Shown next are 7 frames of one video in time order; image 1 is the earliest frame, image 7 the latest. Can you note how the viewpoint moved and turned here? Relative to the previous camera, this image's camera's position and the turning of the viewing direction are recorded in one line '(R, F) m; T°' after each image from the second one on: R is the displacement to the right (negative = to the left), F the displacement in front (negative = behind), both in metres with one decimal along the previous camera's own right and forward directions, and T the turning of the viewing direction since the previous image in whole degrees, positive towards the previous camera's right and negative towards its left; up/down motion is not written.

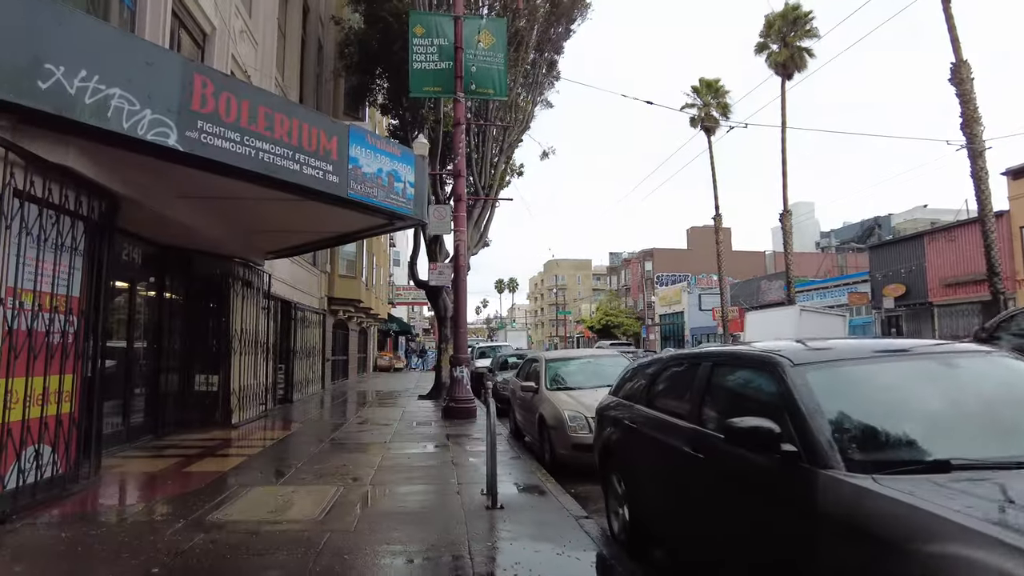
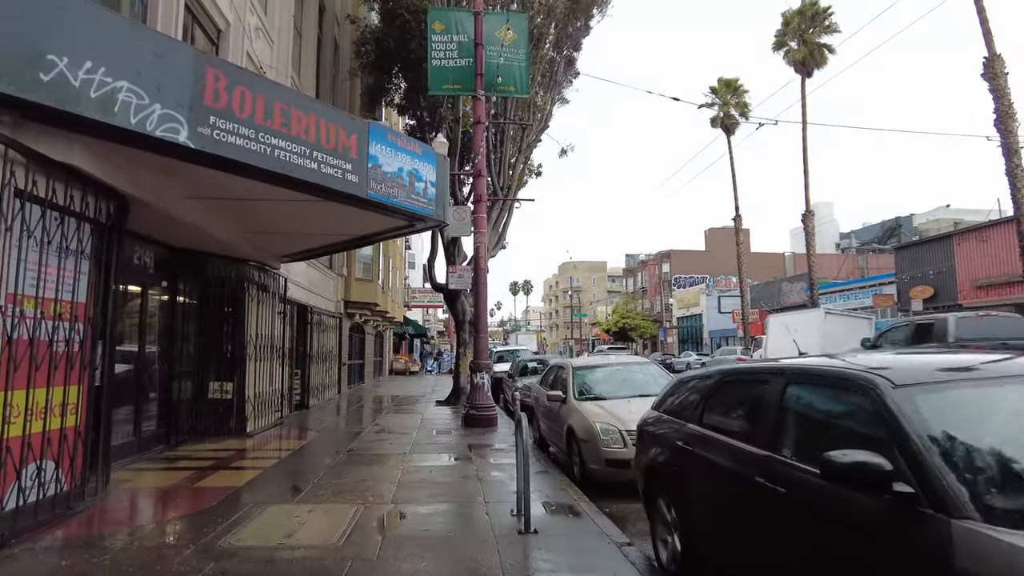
(-0.2, +0.4) m; -1°
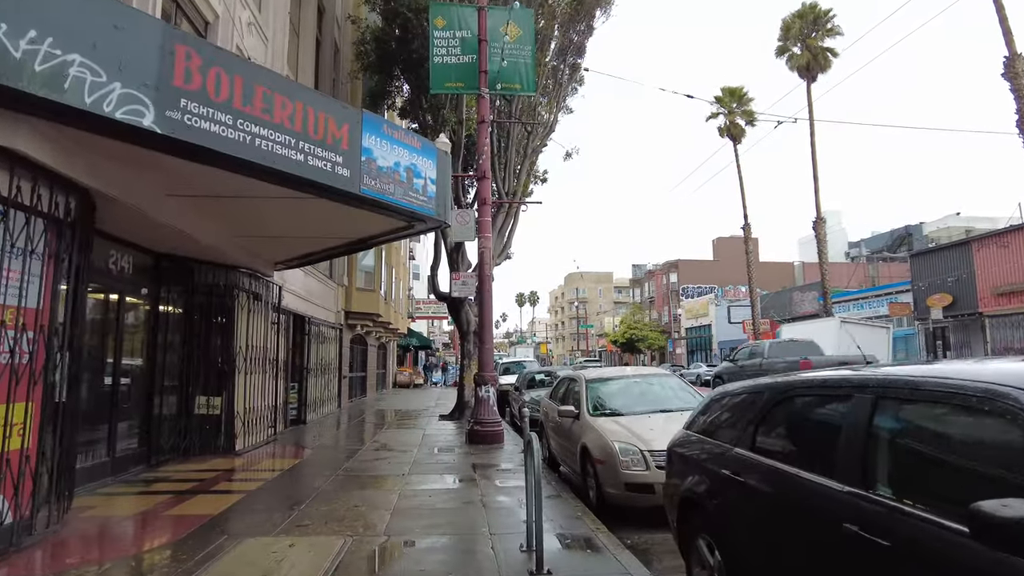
(0.0, +0.7) m; 0°
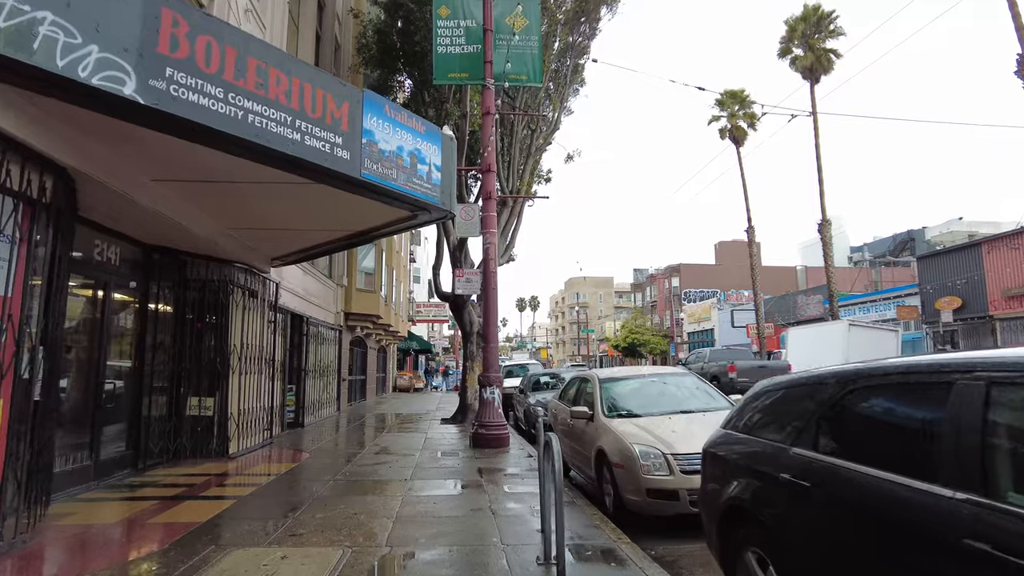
(-0.1, +0.5) m; 0°
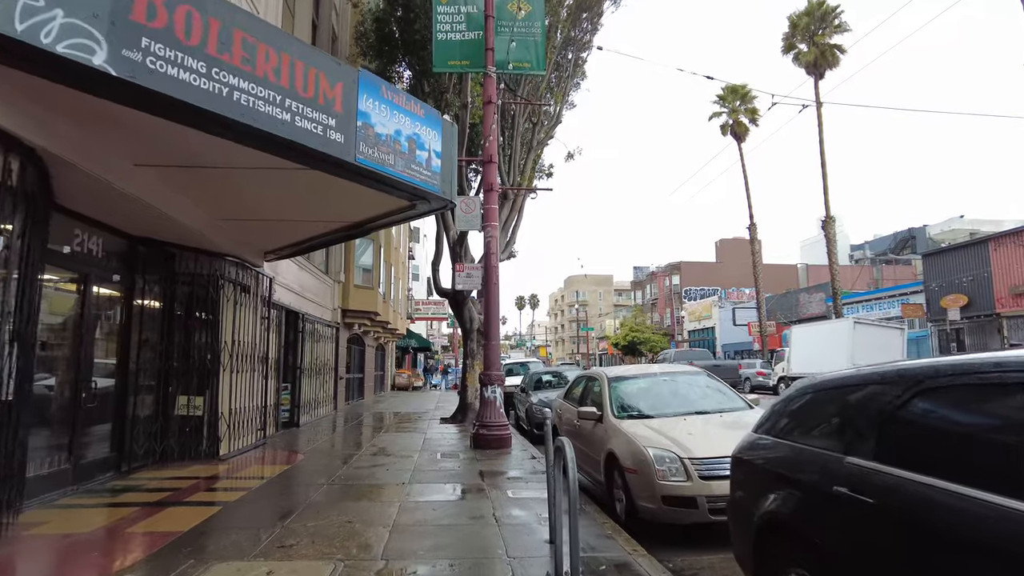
(-0.1, +0.4) m; 0°
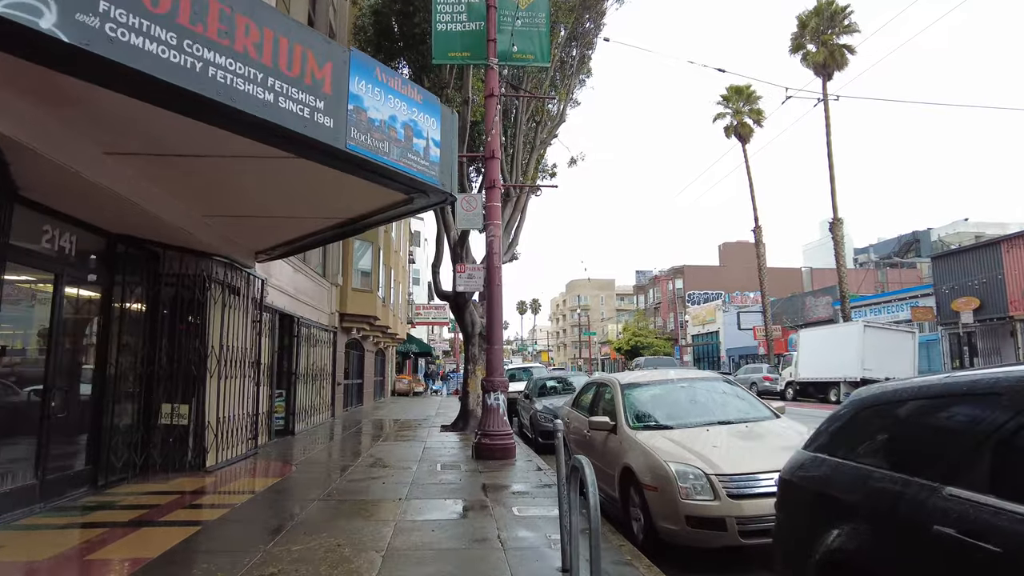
(0.0, +0.5) m; 0°
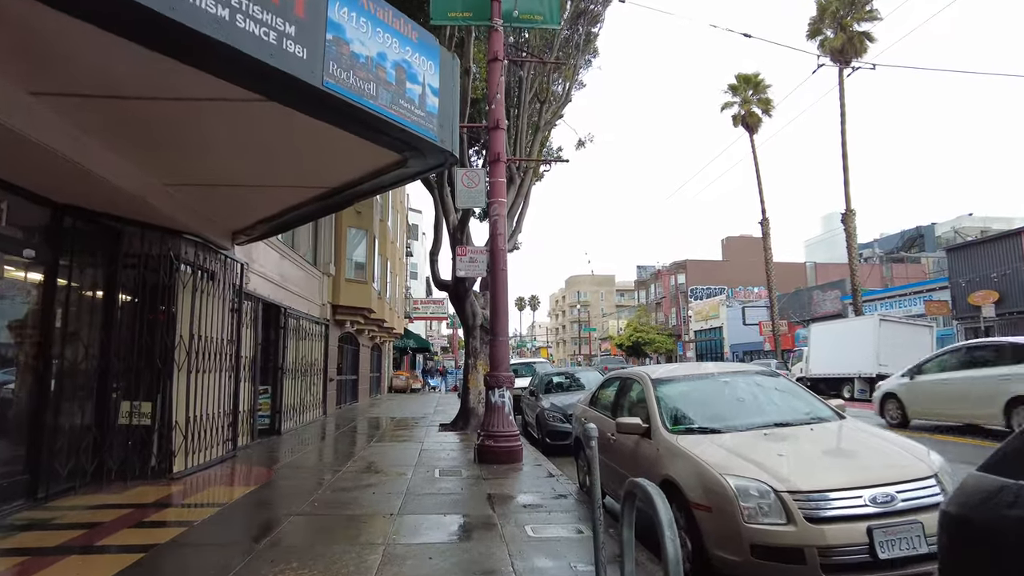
(-0.1, +1.1) m; 0°
